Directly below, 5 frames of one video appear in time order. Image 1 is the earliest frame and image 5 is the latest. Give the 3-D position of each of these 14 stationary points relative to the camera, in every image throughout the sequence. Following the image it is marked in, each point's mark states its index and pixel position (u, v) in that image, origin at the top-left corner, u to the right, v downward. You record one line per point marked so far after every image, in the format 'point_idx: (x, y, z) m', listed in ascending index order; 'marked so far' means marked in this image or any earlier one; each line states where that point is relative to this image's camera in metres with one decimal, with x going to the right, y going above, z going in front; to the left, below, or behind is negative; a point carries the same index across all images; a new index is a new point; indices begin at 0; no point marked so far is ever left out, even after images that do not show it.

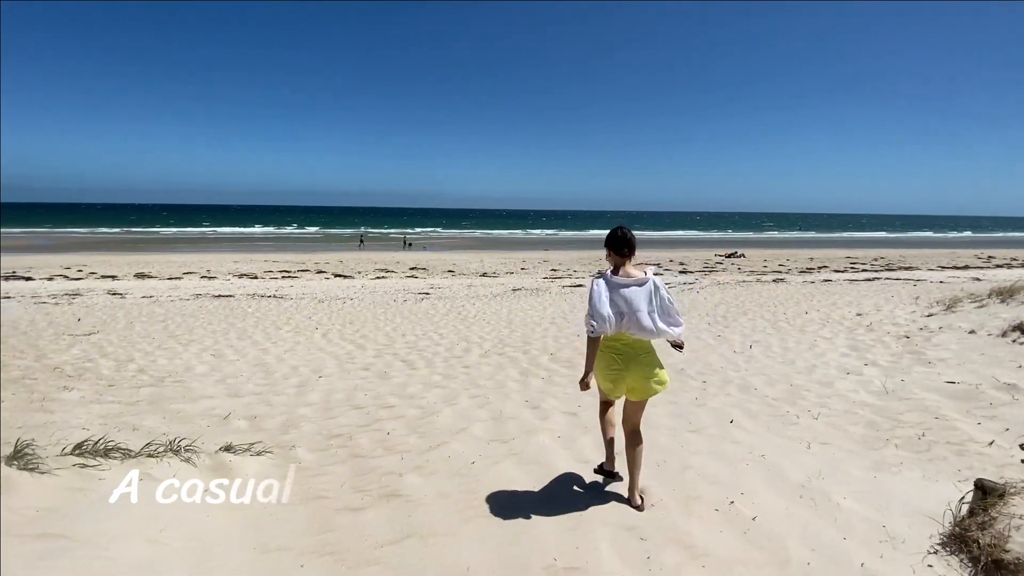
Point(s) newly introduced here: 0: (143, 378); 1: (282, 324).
0: (-4.1, -1.0, +5.6) m
1: (-4.7, -0.7, +10.1) m
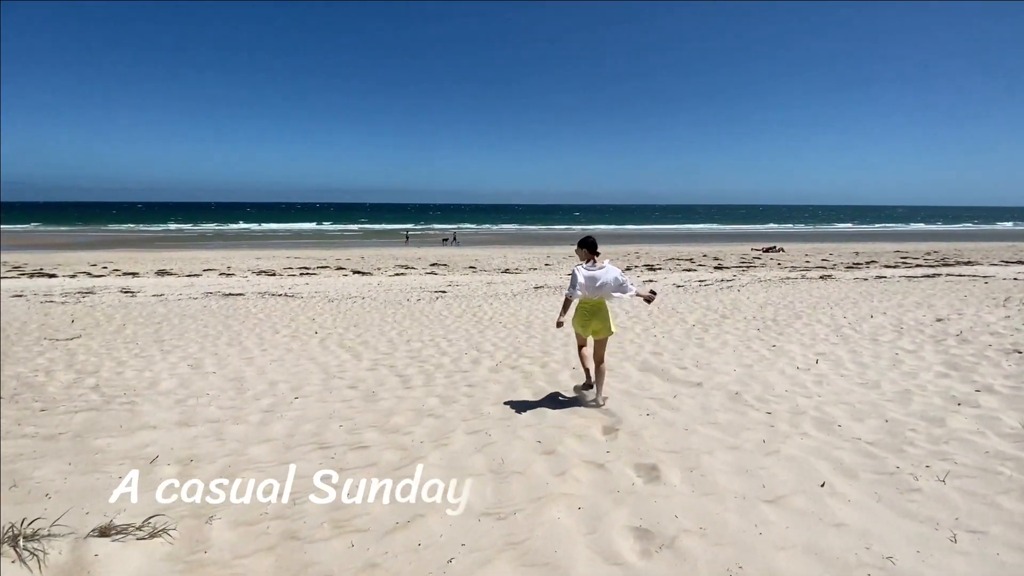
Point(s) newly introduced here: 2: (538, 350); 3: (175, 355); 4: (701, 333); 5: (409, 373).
0: (-4.0, -1.1, +4.8) m
1: (-4.3, -0.7, +9.3) m
2: (+0.4, -0.8, +6.9) m
3: (-4.7, -0.9, +7.0) m
4: (+3.0, -0.7, +7.9) m
5: (-1.2, -1.0, +5.8) m
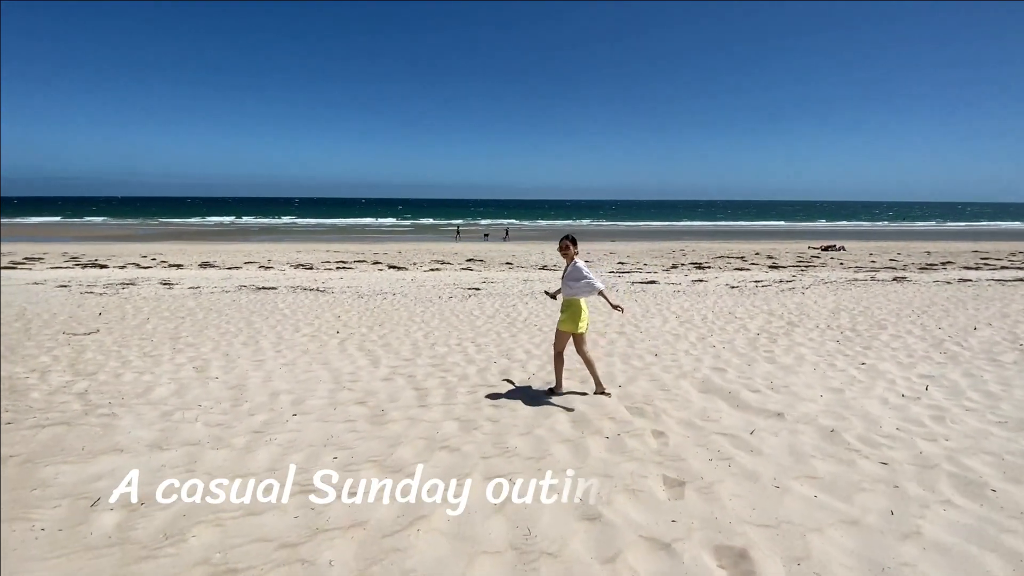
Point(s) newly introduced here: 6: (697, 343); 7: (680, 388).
0: (-3.7, -1.0, +4.2) m
1: (-3.7, -0.6, +8.8) m
2: (+0.8, -0.9, +6.0) m
3: (-4.2, -0.9, +6.5) m
4: (+3.5, -0.8, +6.8) m
5: (-0.8, -1.0, +5.0) m
6: (+2.6, -0.8, +7.0) m
7: (+1.6, -1.0, +4.8) m
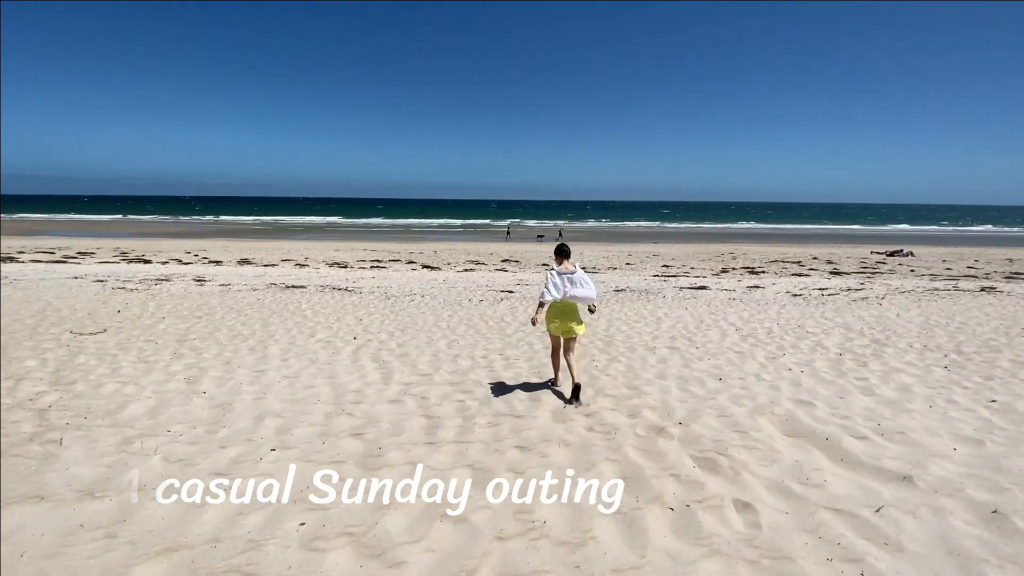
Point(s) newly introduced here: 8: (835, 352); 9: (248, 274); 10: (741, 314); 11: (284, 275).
0: (-3.5, -1.0, +3.6) m
1: (-3.1, -0.7, +8.1) m
2: (+1.1, -1.0, +5.0) m
3: (-3.9, -0.9, +5.9) m
4: (+3.9, -0.9, +5.6) m
5: (-0.6, -1.0, +4.1) m
6: (+3.0, -0.9, +5.9) m
7: (+1.9, -1.1, +3.8) m
8: (+4.2, -0.8, +6.6) m
9: (-9.6, +0.5, +18.2) m
10: (+4.4, -0.5, +9.6) m
11: (-8.1, +0.5, +17.9) m
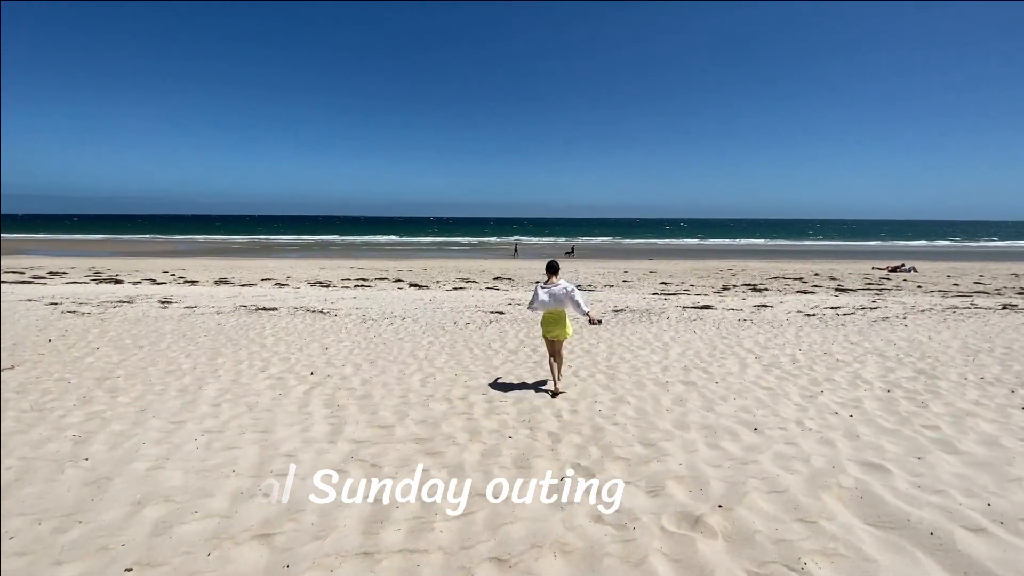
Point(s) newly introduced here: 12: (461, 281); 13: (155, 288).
0: (-3.6, -1.2, +2.5) m
1: (-3.3, -1.0, +7.0) m
2: (+1.0, -1.2, +3.9) m
3: (-4.0, -1.2, +4.7) m
4: (+3.7, -1.1, +4.5) m
5: (-0.7, -1.2, +3.0) m
6: (+2.8, -1.1, +4.8) m
7: (+1.7, -1.3, +2.7) m
8: (+4.1, -1.1, +5.5) m
9: (-9.9, -0.2, +17.0) m
10: (+4.2, -0.9, +8.6) m
11: (-8.4, -0.2, +16.7) m
12: (-2.1, +0.3, +19.7) m
13: (-13.6, 0.0, +19.6) m
